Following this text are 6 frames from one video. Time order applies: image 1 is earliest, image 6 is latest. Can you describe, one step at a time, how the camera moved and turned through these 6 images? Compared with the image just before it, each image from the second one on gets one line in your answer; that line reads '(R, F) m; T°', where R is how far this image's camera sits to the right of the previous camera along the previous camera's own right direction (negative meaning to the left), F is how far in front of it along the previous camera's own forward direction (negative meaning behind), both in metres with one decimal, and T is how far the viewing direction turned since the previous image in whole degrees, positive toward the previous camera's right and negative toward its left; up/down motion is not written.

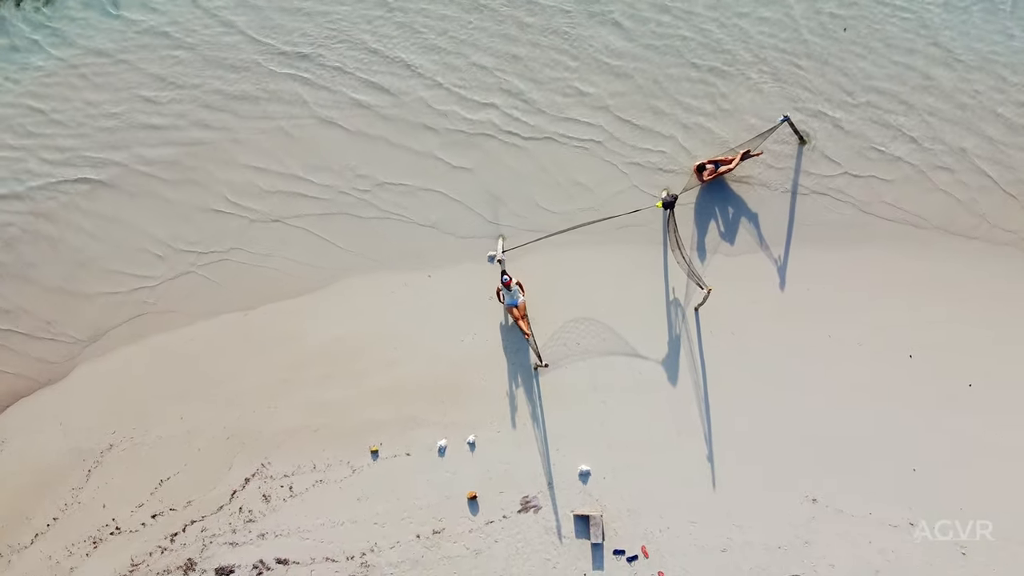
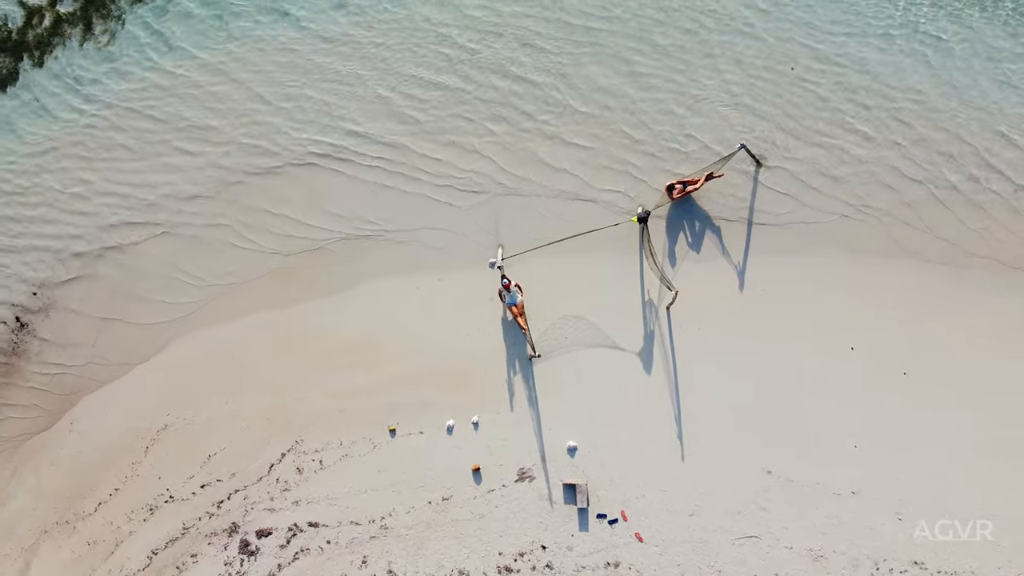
(0.0, -1.2) m; 0°
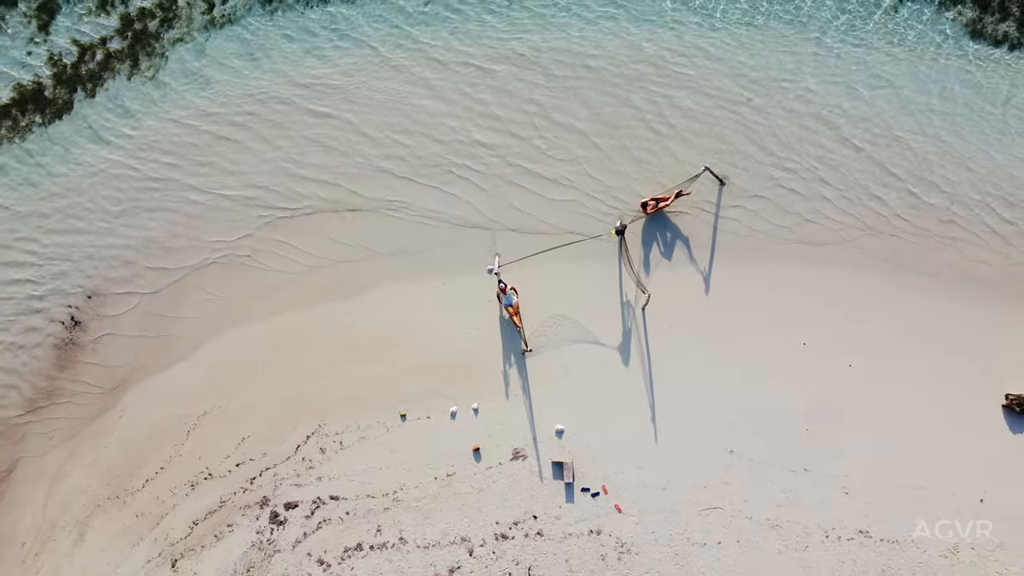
(+0.1, -1.2) m; 0°
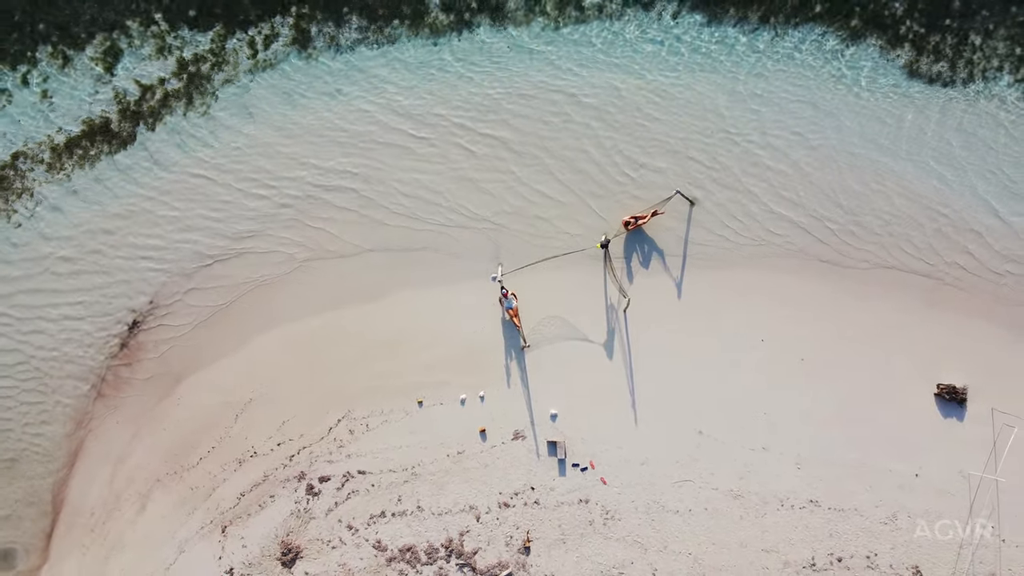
(0.0, -1.6) m; 0°
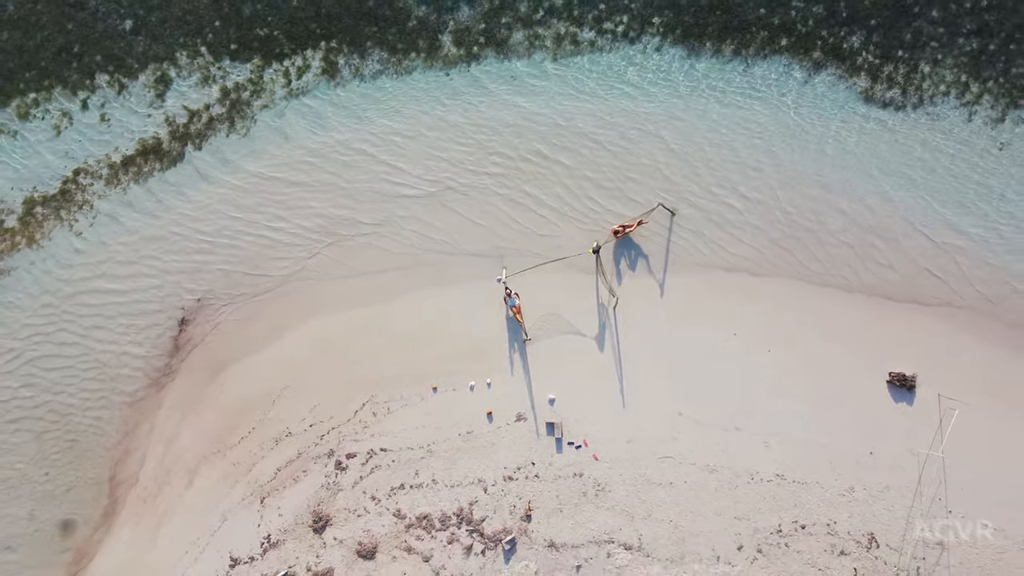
(-0.1, -1.6) m; 0°
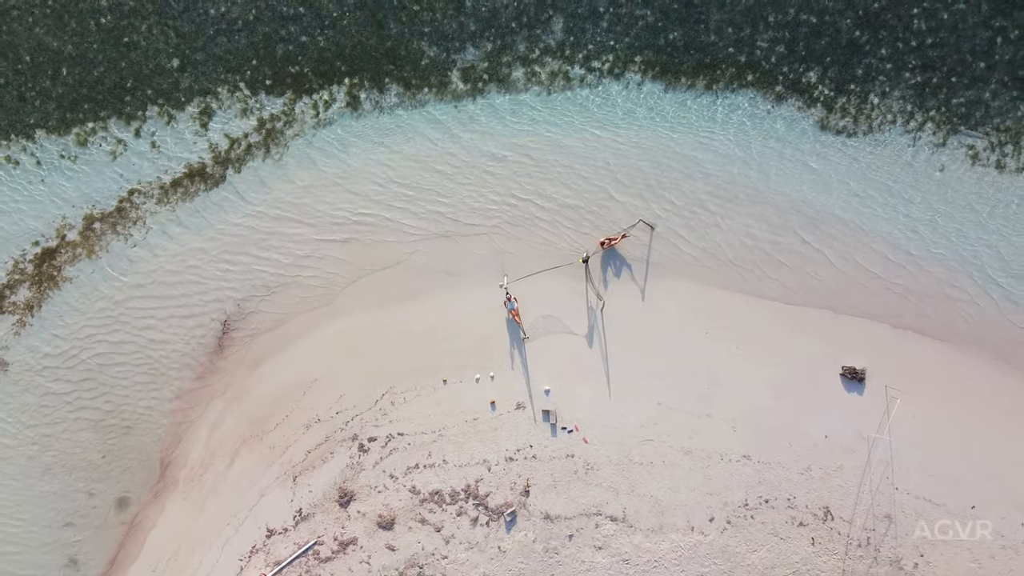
(0.0, -1.9) m; 0°
